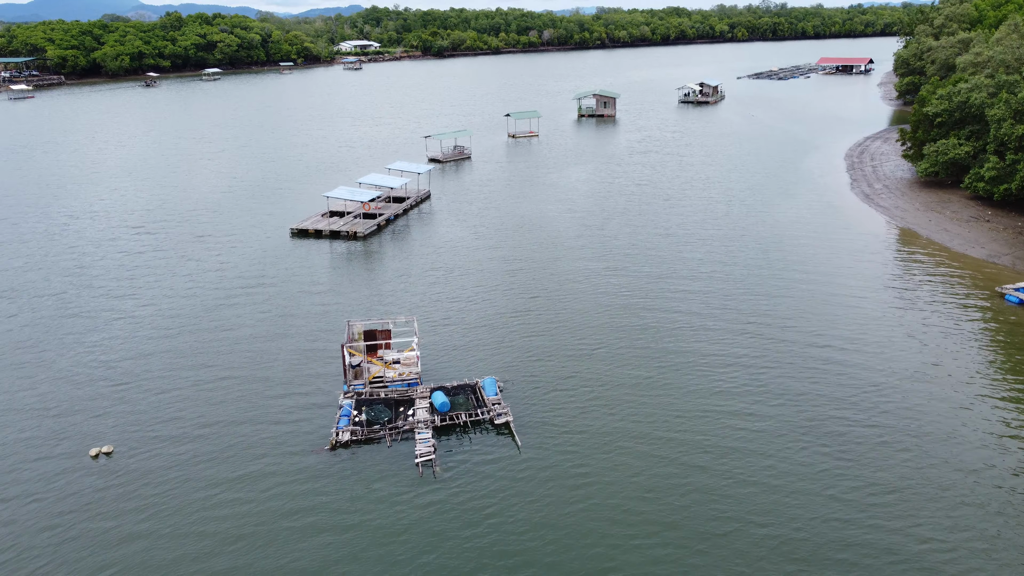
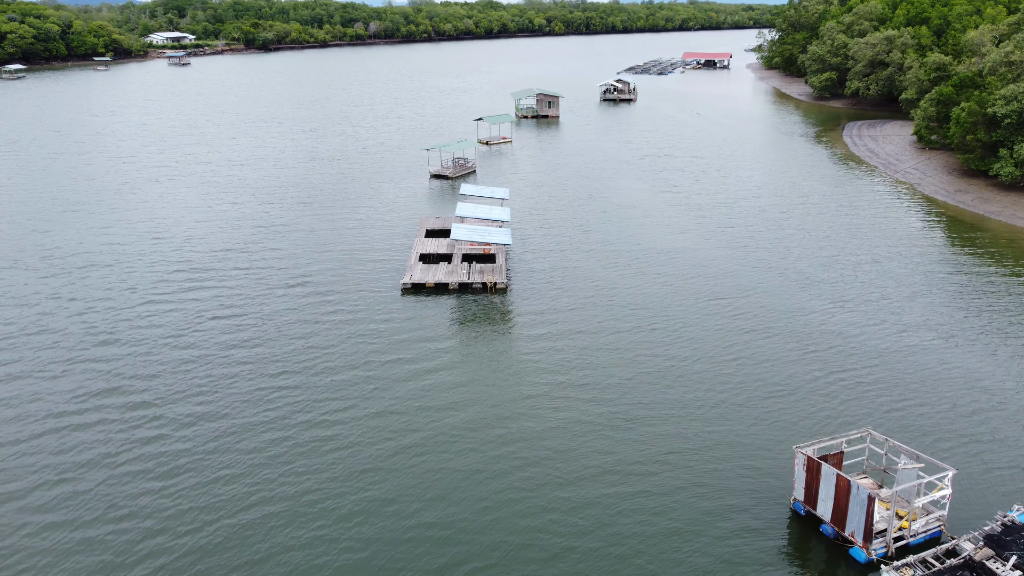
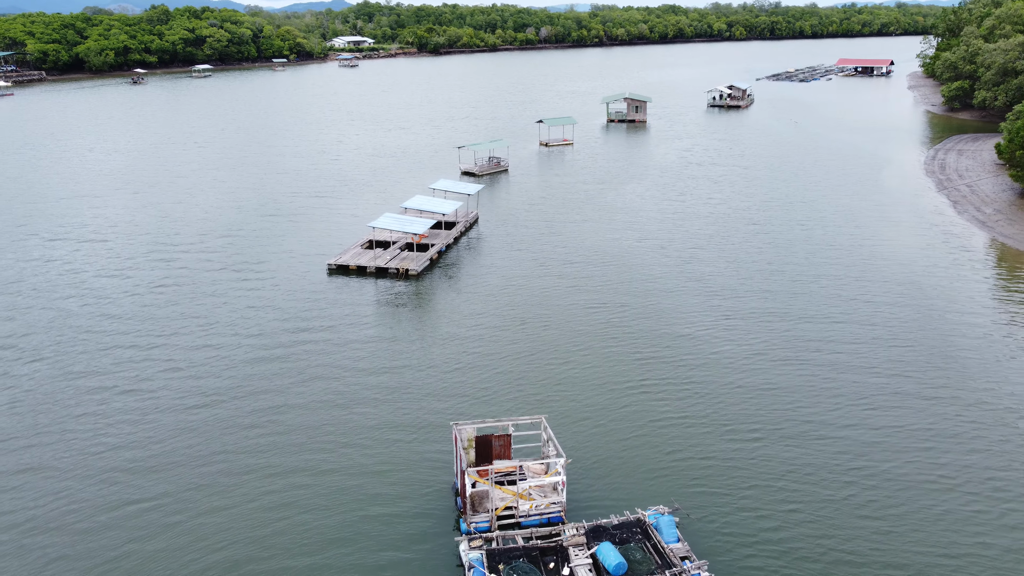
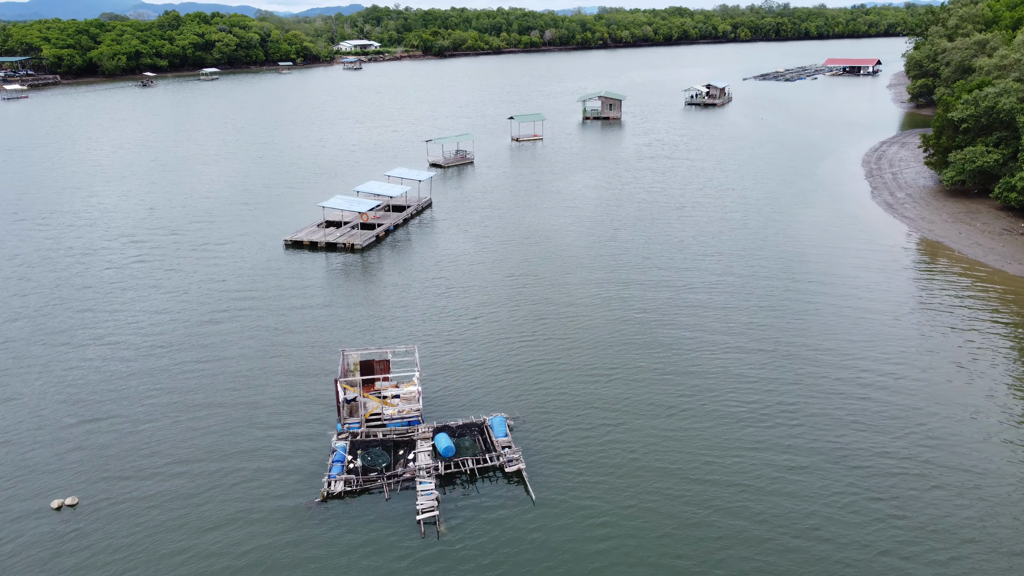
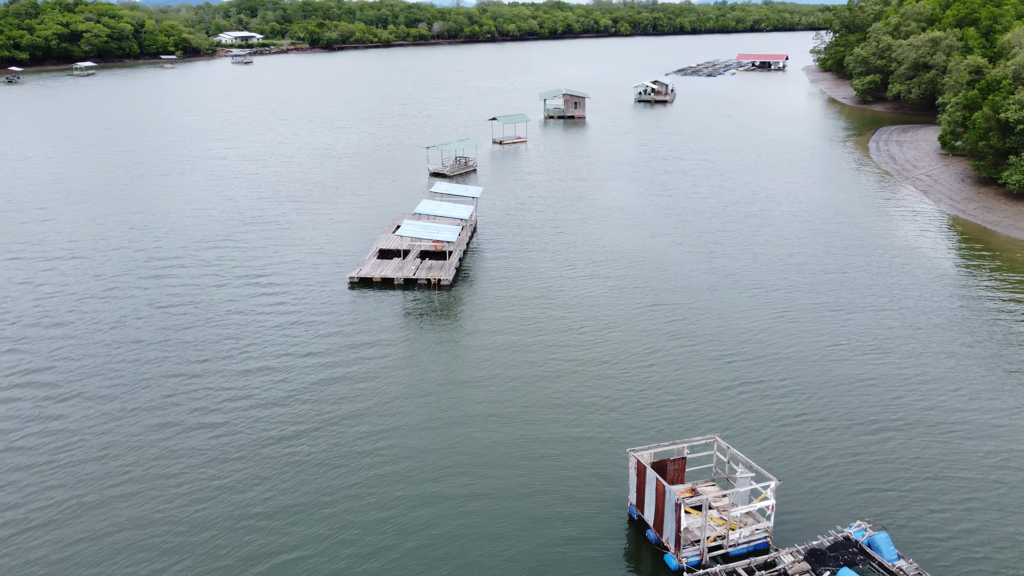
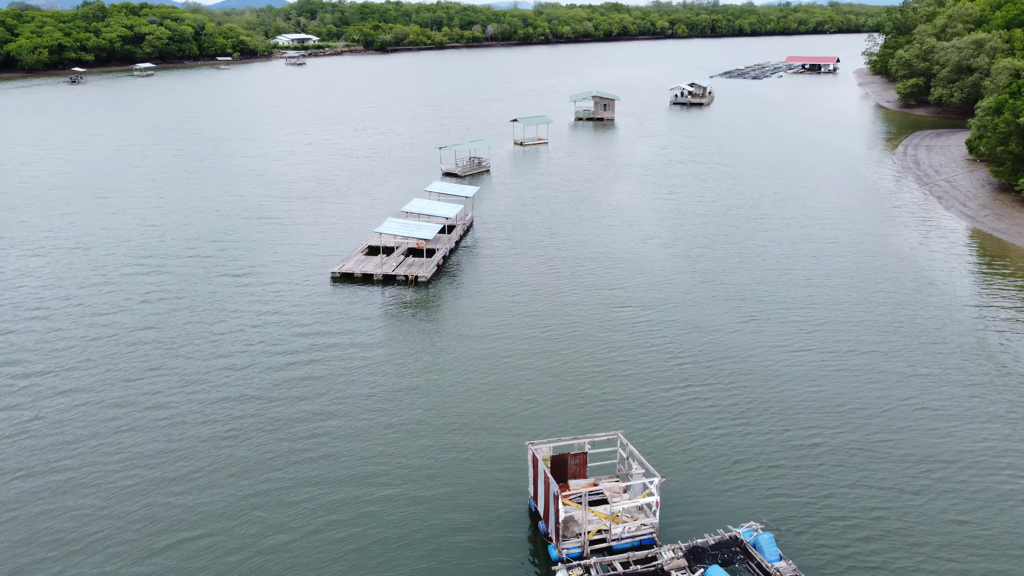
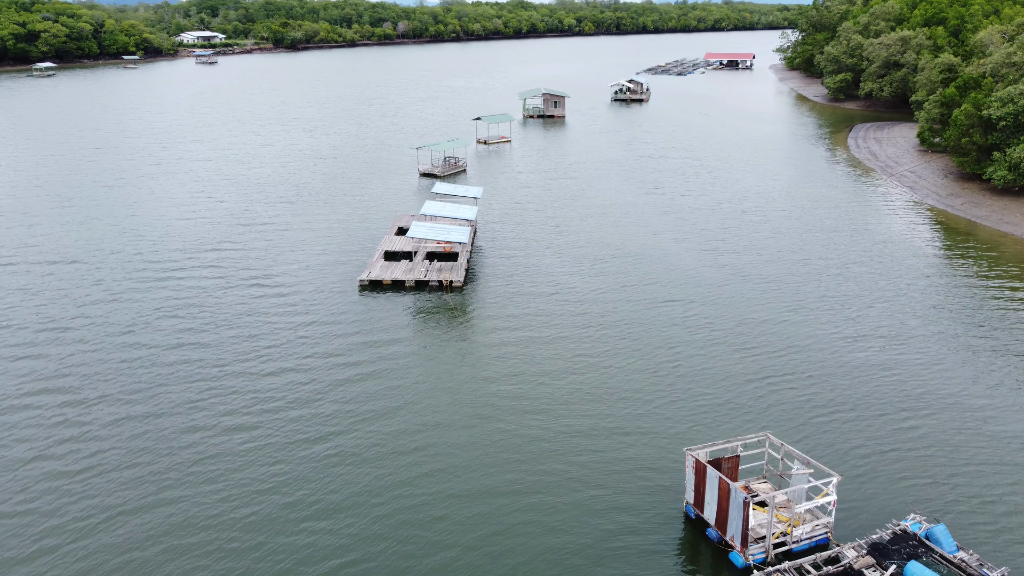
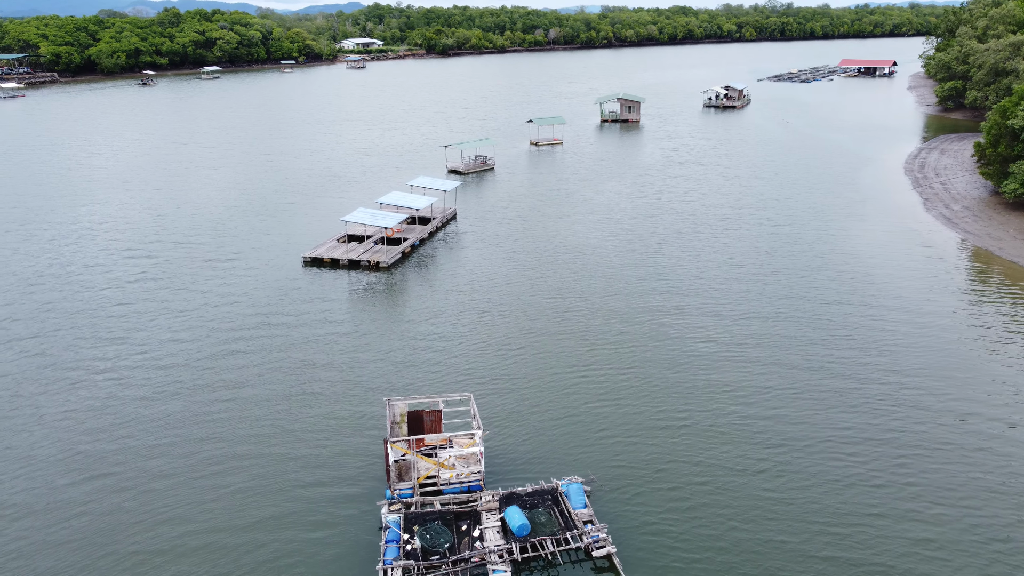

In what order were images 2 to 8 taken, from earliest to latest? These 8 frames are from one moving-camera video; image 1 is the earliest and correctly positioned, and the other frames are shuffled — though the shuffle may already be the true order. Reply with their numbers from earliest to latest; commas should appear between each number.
4, 8, 3, 6, 5, 7, 2
